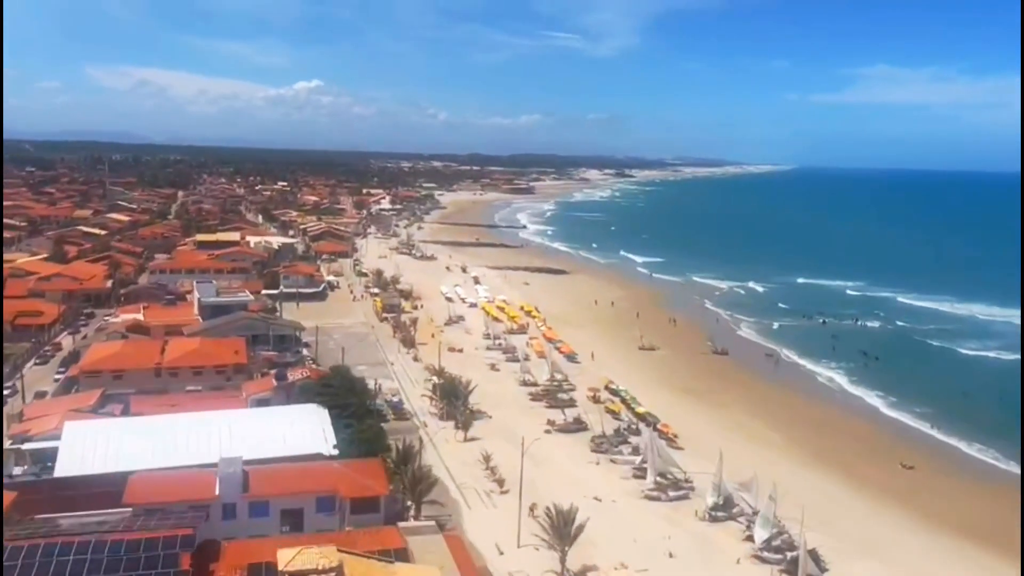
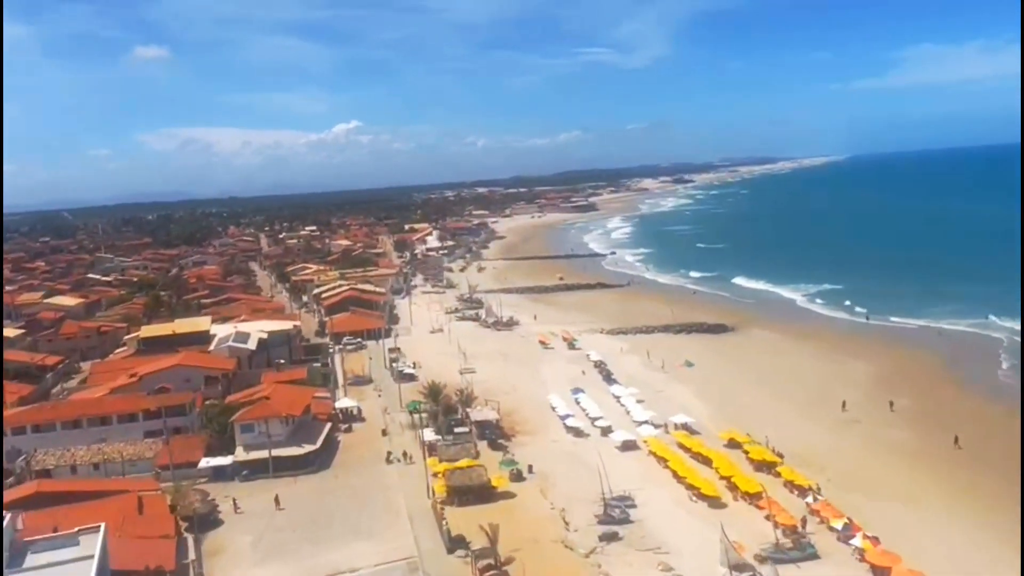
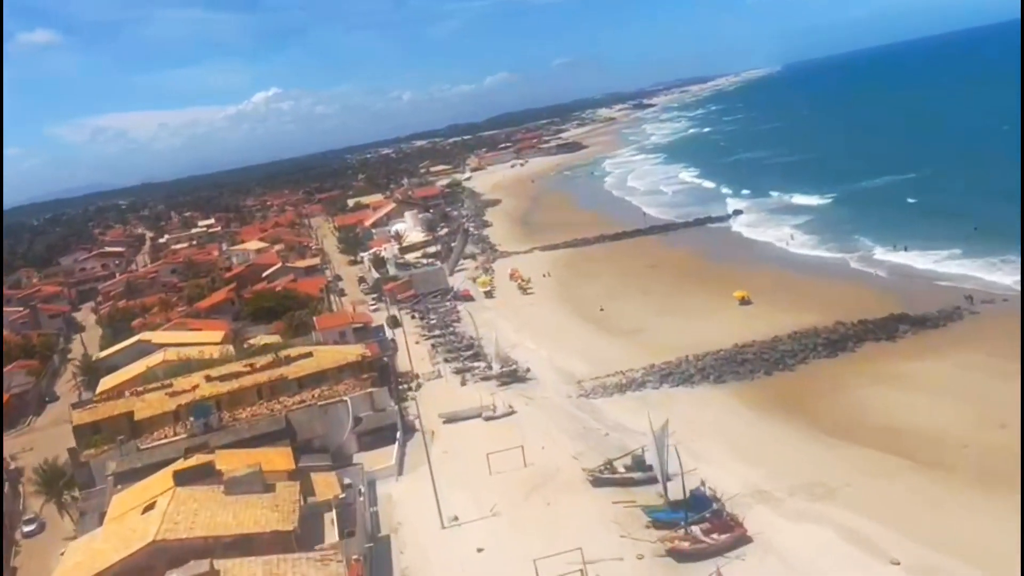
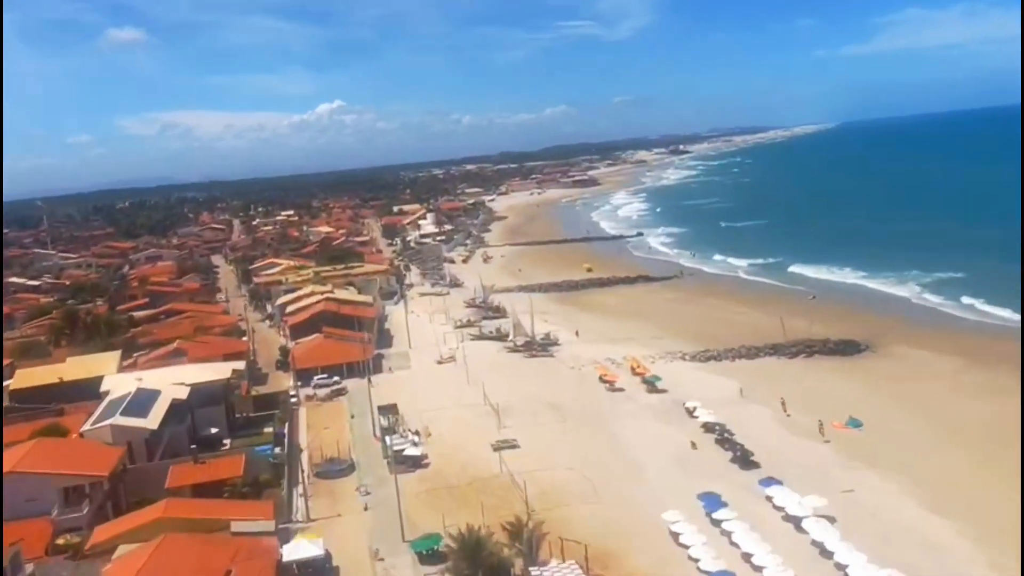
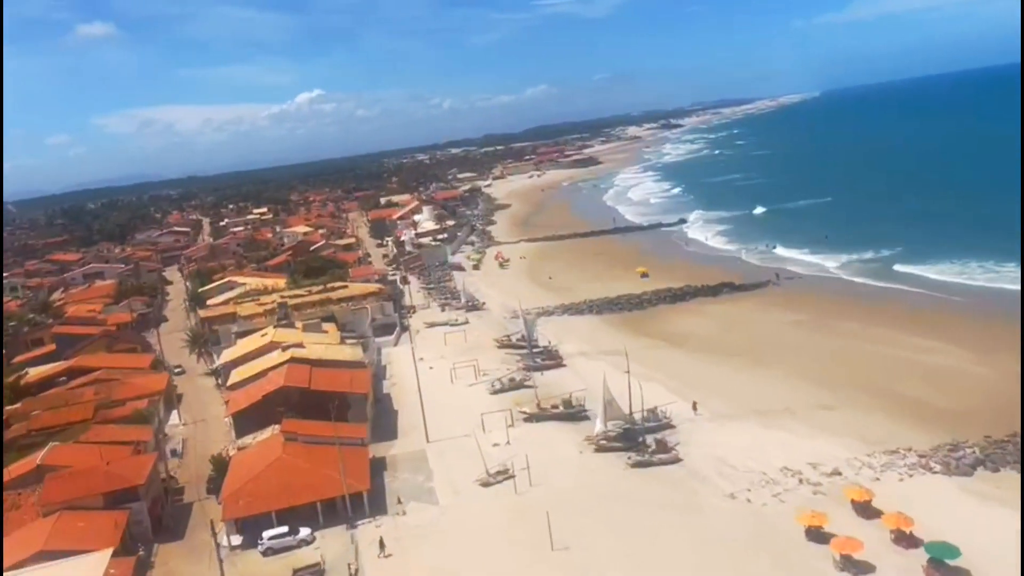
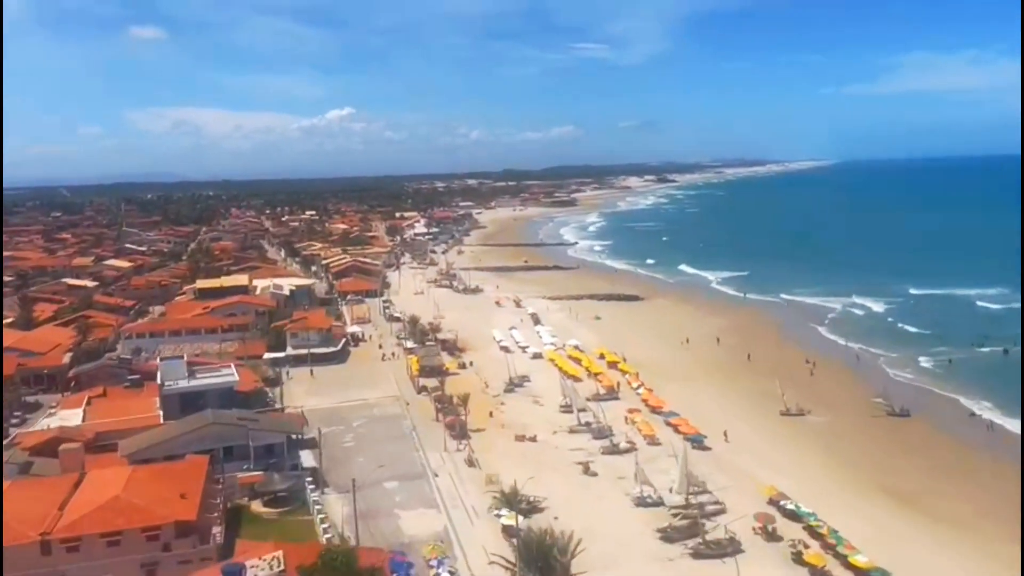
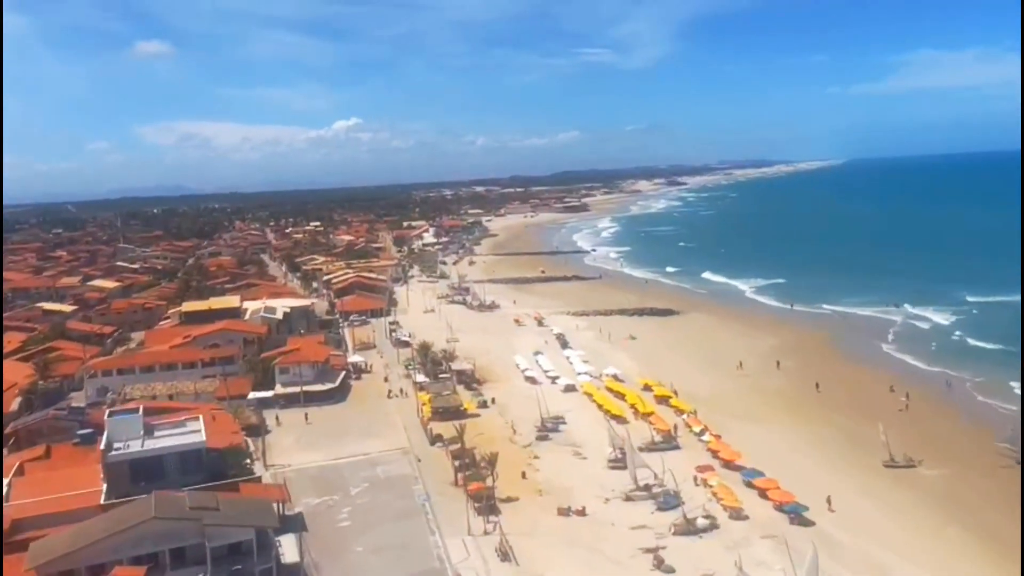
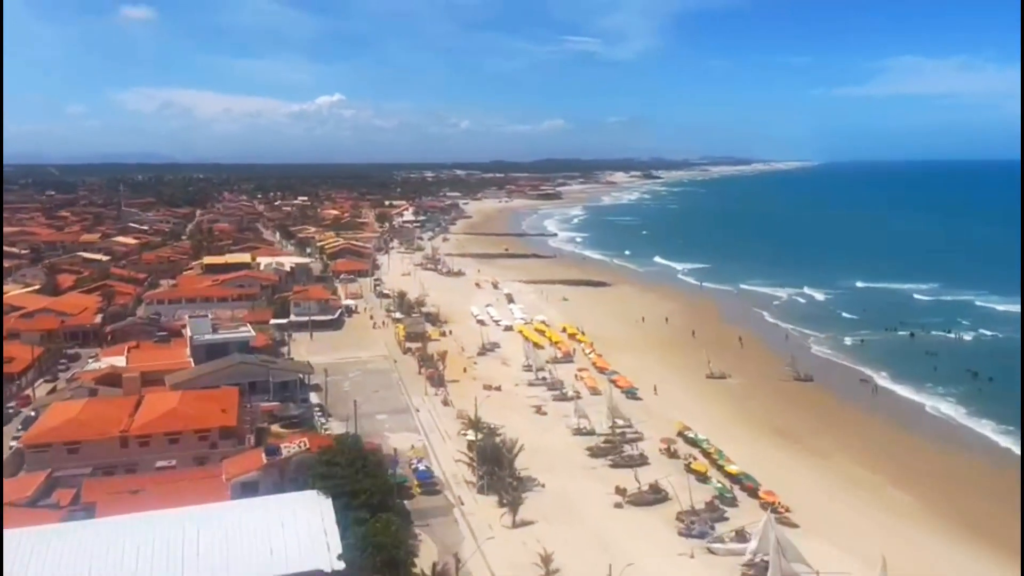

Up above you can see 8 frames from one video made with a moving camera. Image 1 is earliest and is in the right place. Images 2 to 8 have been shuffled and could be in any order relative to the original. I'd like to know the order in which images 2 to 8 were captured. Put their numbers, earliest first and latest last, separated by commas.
8, 6, 7, 2, 4, 5, 3
